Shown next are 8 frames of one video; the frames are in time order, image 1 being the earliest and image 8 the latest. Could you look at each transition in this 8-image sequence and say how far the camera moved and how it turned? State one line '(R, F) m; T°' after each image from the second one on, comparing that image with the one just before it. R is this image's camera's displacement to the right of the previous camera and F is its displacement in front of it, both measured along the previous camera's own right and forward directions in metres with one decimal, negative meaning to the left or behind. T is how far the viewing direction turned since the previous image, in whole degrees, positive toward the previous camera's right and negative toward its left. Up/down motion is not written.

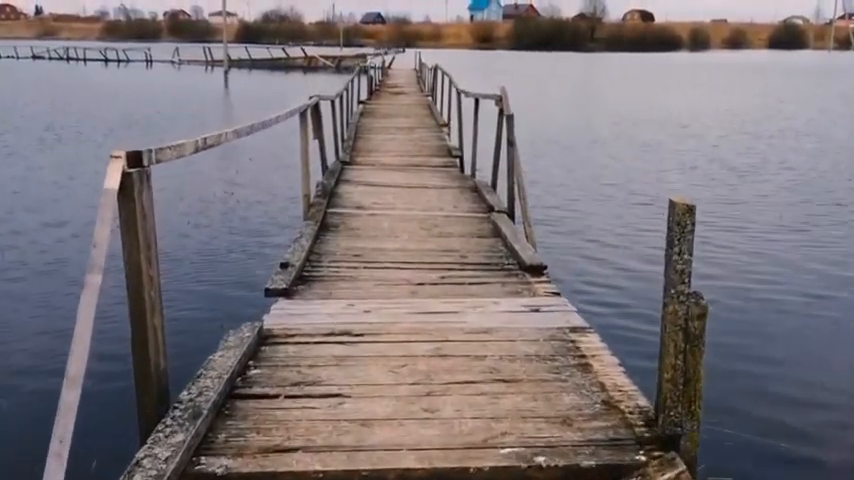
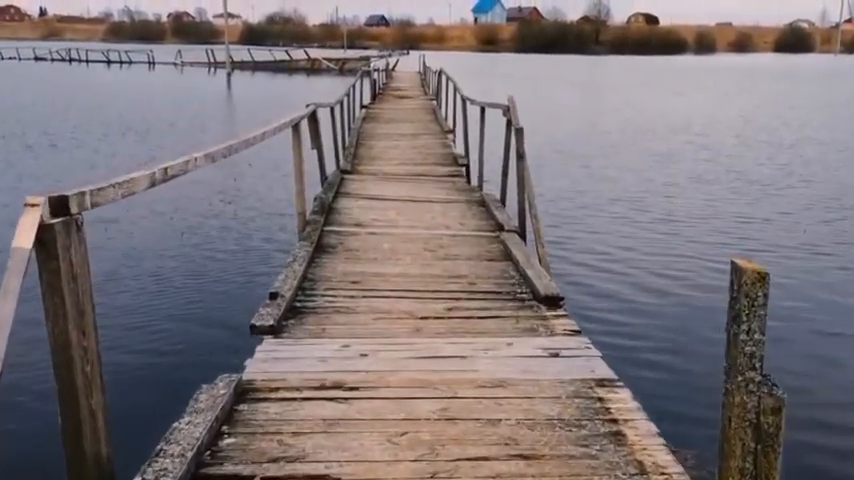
(0.0, +0.5) m; 0°
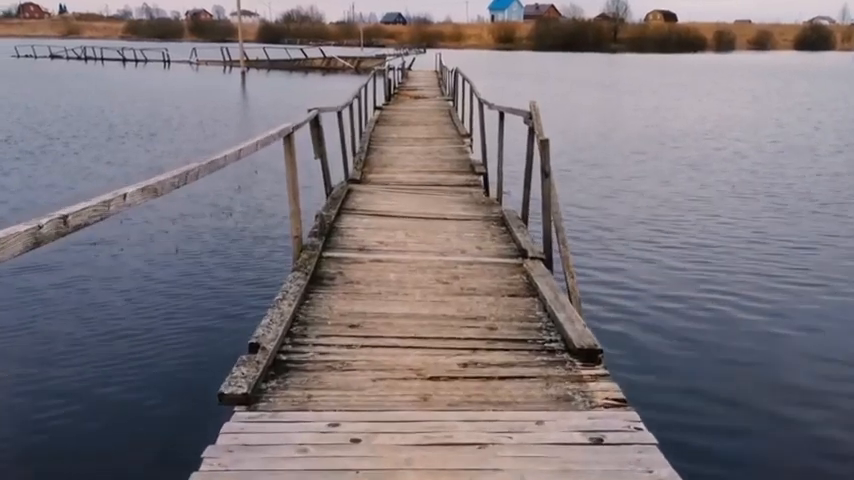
(0.0, +0.8) m; -1°
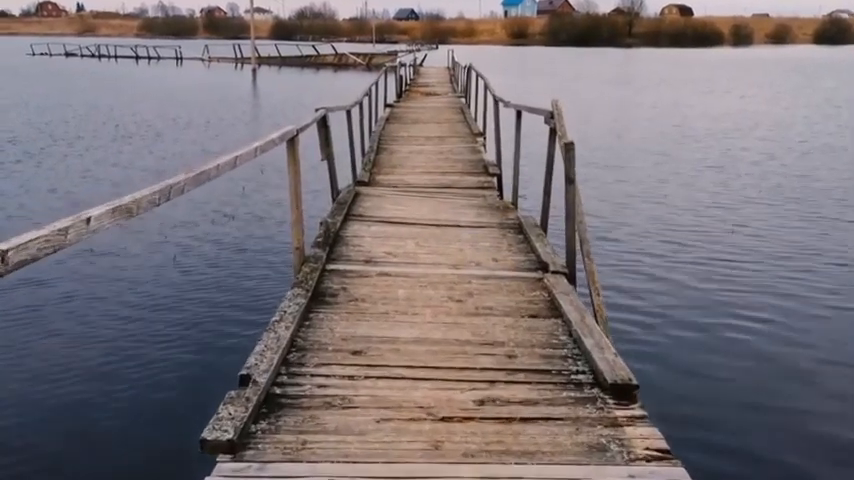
(0.0, +0.4) m; -1°
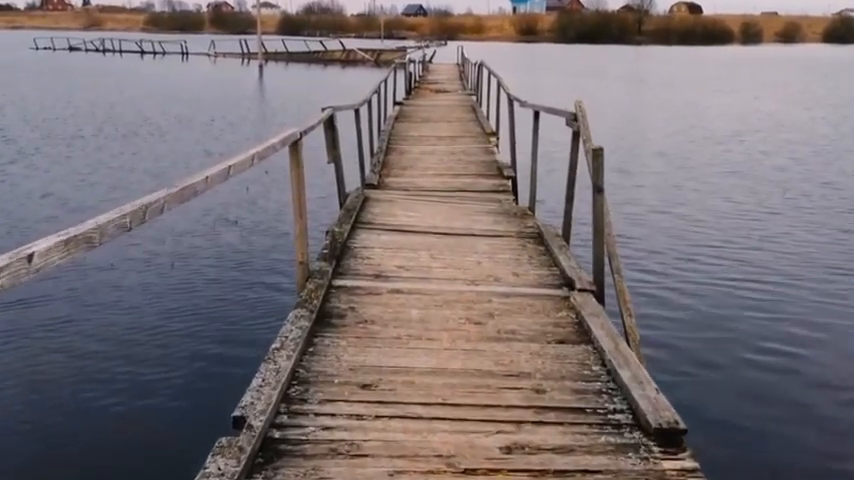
(0.0, +0.4) m; 0°
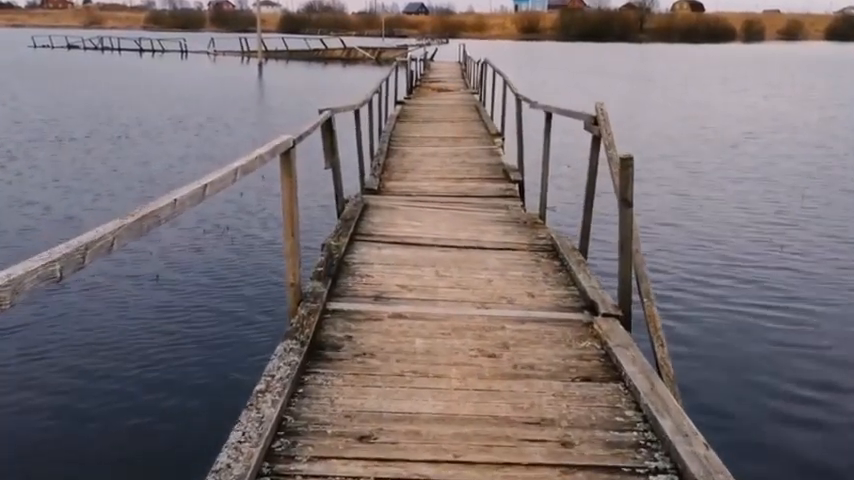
(0.0, +0.5) m; 0°
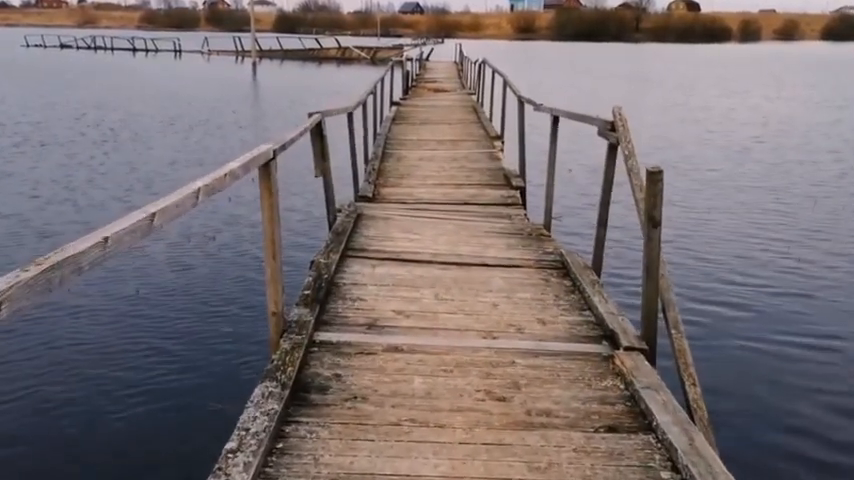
(0.0, +0.5) m; 0°
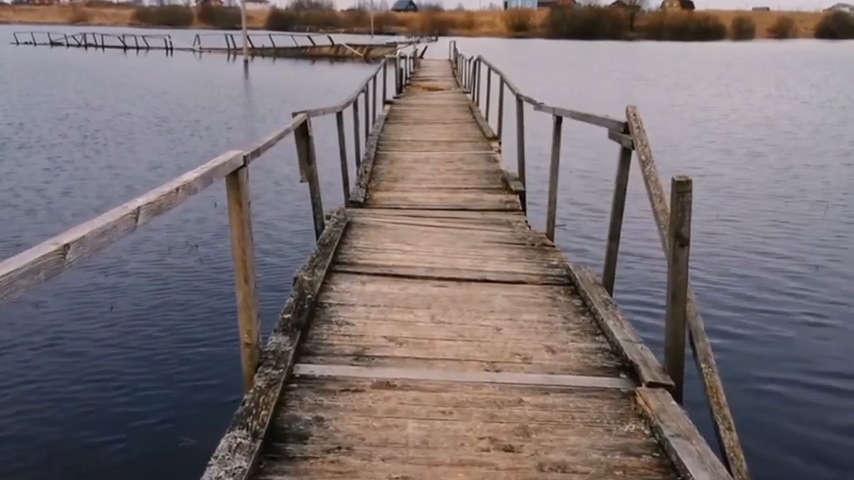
(0.0, +0.5) m; 0°
